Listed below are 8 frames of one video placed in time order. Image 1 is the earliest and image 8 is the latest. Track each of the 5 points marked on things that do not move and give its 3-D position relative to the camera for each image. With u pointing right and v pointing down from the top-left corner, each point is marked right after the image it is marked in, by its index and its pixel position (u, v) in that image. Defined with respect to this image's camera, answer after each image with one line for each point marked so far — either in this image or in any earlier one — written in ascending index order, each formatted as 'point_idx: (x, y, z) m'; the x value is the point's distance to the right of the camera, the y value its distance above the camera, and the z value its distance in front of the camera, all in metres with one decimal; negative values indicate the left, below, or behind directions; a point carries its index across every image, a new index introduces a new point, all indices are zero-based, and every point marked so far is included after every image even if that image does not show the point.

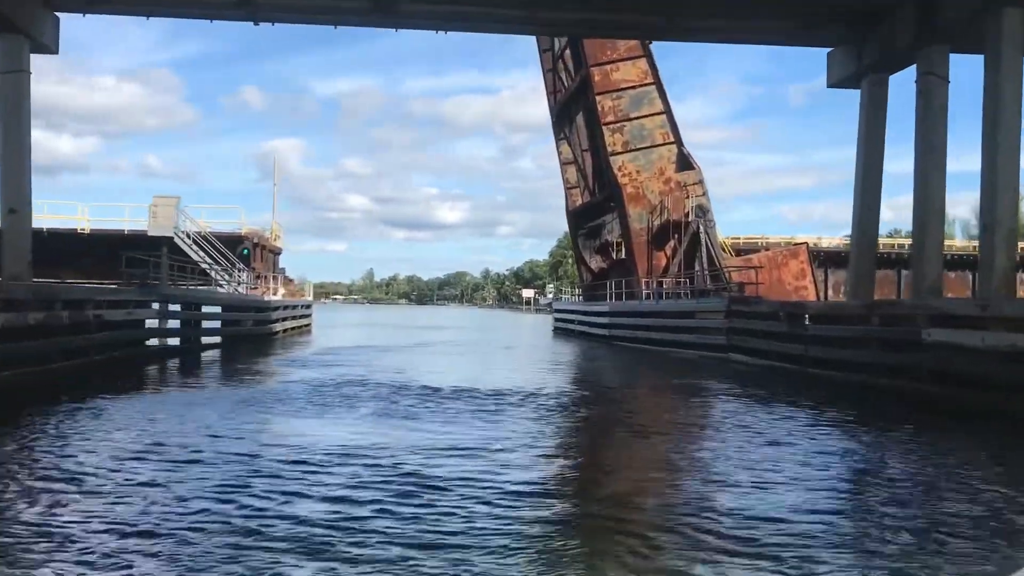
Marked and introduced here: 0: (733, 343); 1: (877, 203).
0: (+4.1, -1.1, +17.5) m
1: (+6.3, +1.4, +16.3) m
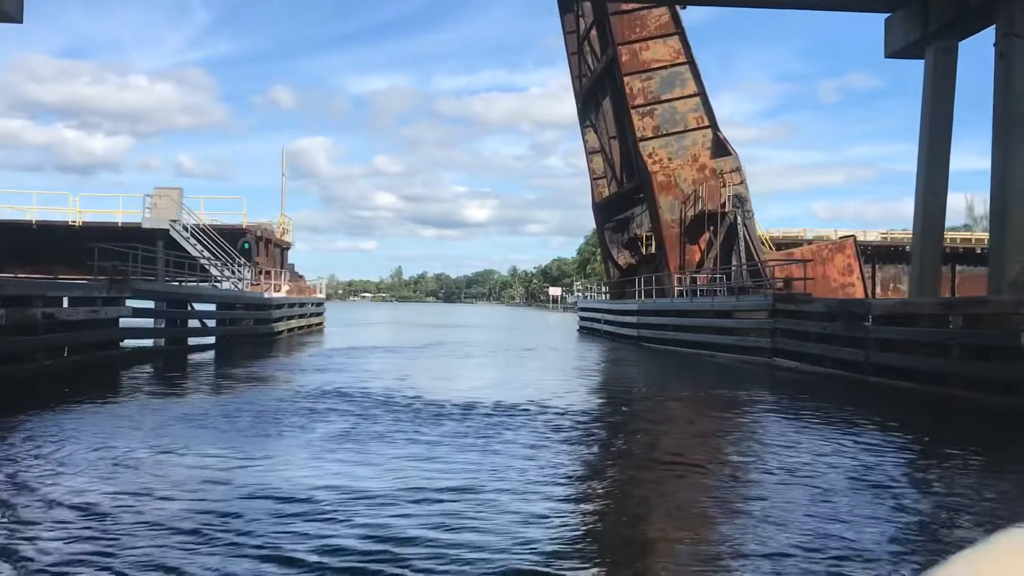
0: (+4.4, -1.0, +15.5) m
1: (+6.5, +1.5, +14.3) m
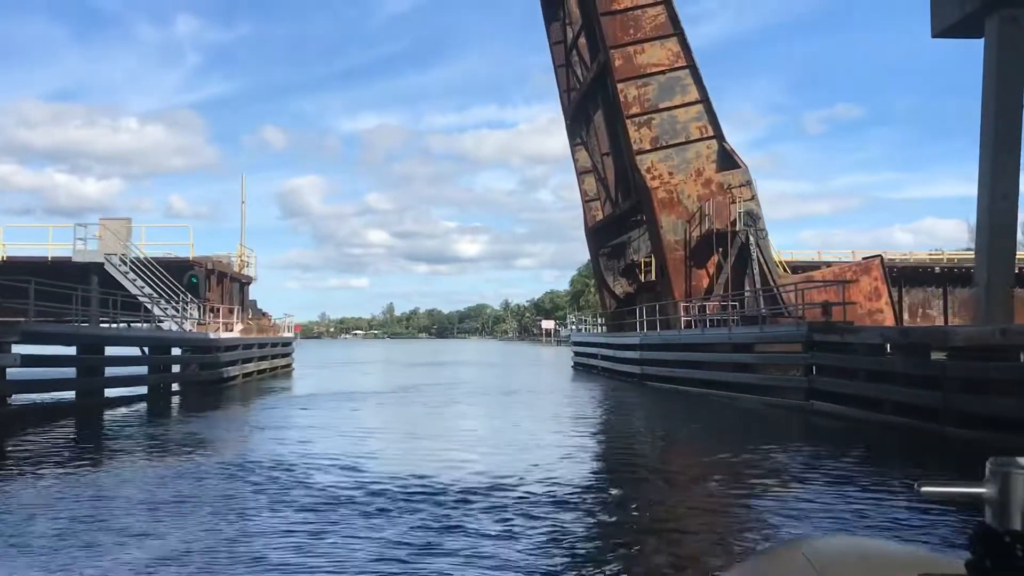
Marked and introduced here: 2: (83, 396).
0: (+4.1, -1.4, +12.9) m
1: (+6.2, +1.2, +11.8) m
2: (-6.4, -1.6, +14.2) m
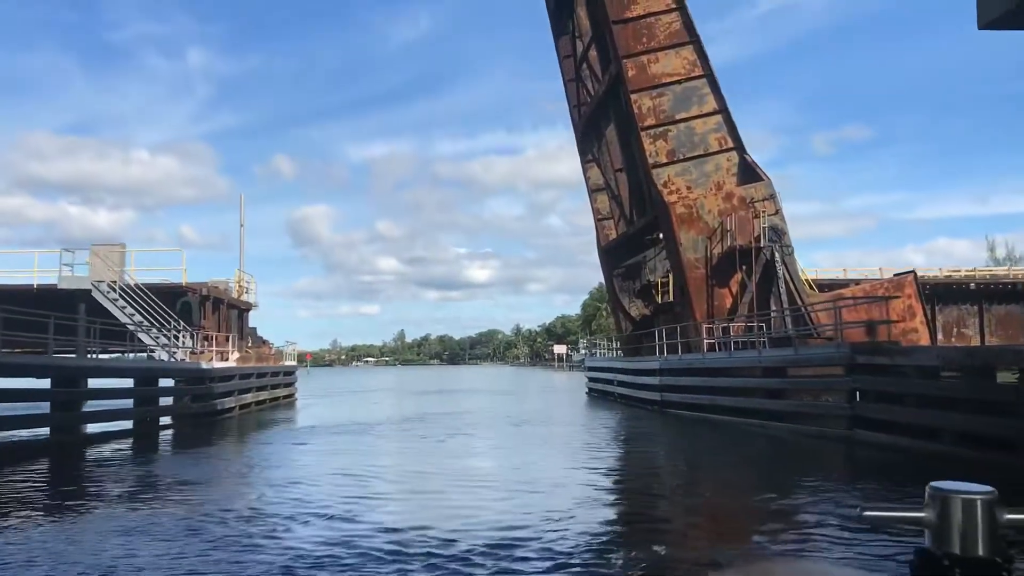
0: (+4.3, -1.6, +11.7) m
1: (+6.3, +1.1, +10.6) m
2: (-6.3, -2.0, +13.1) m
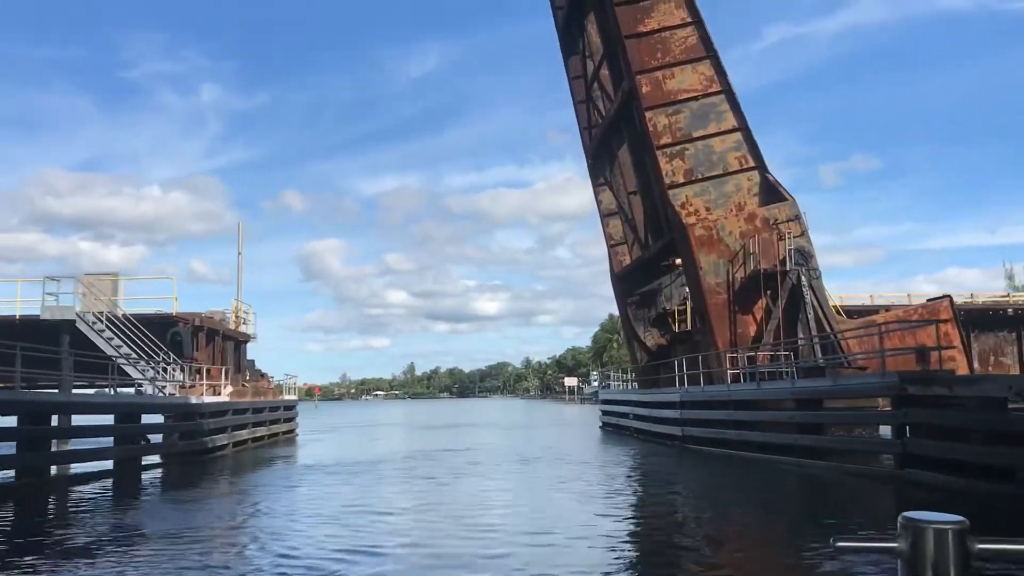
0: (+4.4, -1.8, +10.5) m
1: (+6.4, +0.9, +9.5) m
2: (-6.1, -2.4, +12.0) m
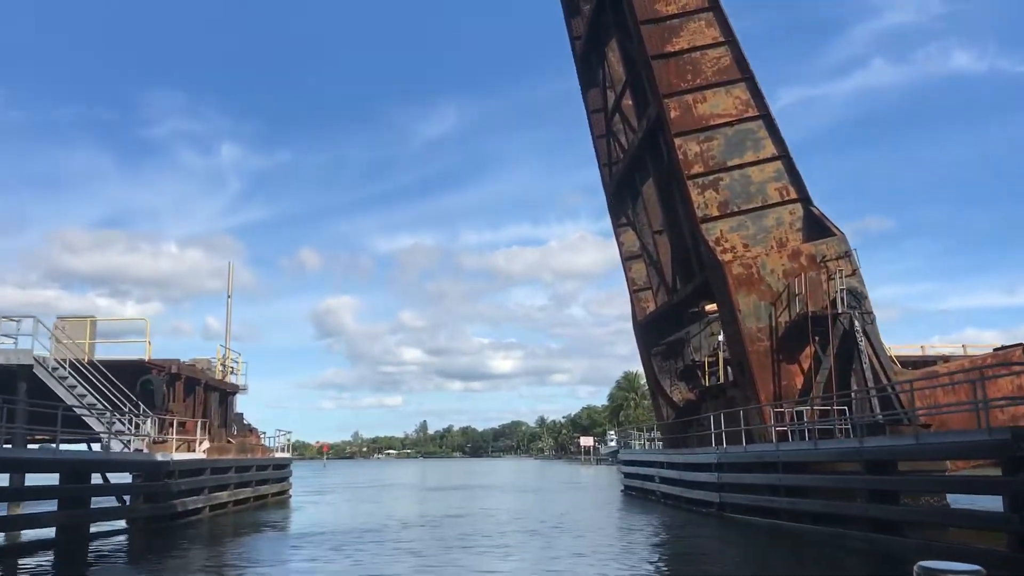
0: (+4.5, -2.2, +8.3) m
1: (+6.5, +0.6, +7.5) m
2: (-6.0, -2.7, +10.0) m
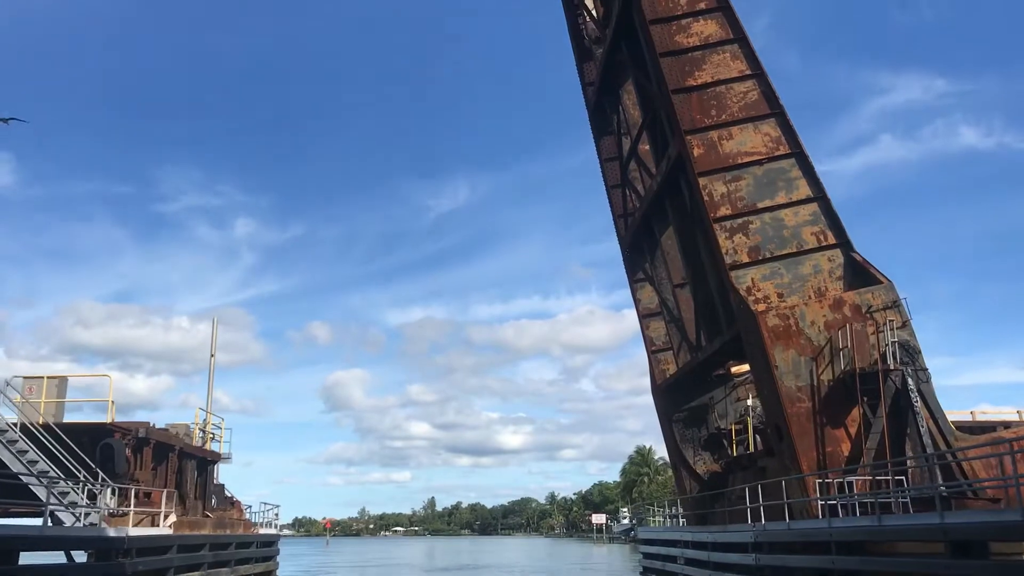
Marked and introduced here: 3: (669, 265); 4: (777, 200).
0: (+4.5, -2.4, +6.4) m
1: (+6.6, +0.4, +5.8) m
2: (-6.0, -3.1, +8.1) m
3: (+3.1, +0.5, +18.8) m
4: (+4.2, +1.4, +15.1) m
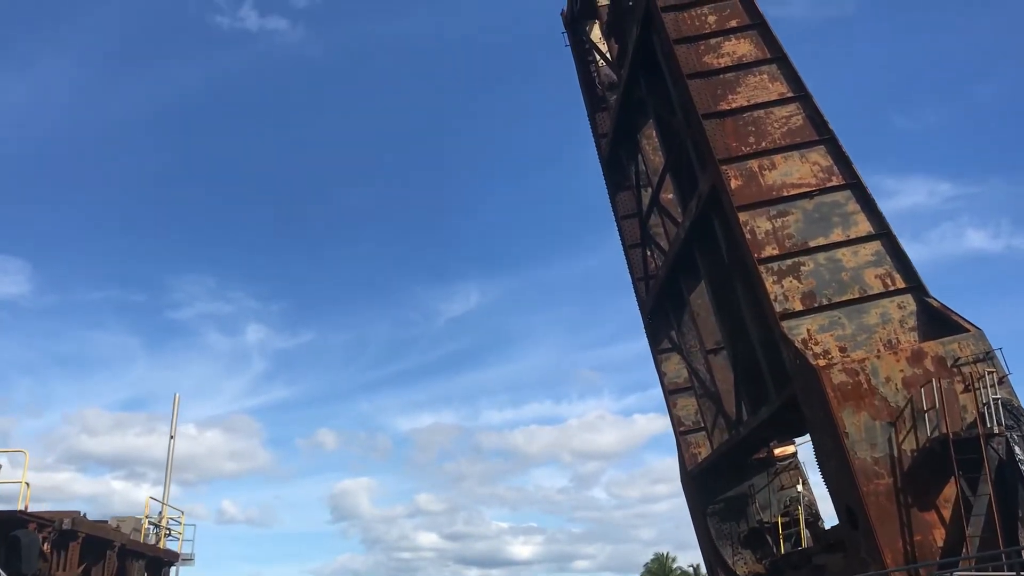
0: (+4.5, -2.1, +3.7) m
1: (+6.5, +0.8, +3.3) m
2: (-5.9, -3.0, +5.4) m
3: (+3.2, -0.7, +16.3) m
4: (+4.3, +0.7, +12.7) m
